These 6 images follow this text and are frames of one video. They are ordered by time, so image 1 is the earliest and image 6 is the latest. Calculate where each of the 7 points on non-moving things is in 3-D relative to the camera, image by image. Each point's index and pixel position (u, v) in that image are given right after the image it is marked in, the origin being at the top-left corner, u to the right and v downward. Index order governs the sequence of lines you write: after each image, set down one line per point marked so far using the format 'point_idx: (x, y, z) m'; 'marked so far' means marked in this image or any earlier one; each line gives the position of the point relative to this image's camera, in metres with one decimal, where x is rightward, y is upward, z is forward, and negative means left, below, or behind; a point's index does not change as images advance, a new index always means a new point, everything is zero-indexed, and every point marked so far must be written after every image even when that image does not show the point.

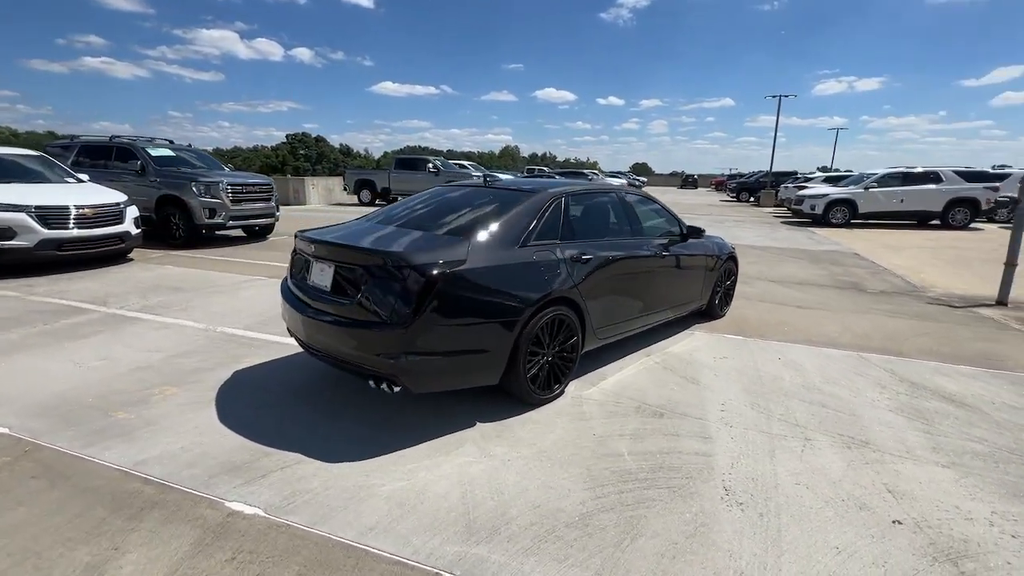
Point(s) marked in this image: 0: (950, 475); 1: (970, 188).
0: (+3.0, -1.3, +3.2) m
1: (+17.4, +3.8, +17.8) m
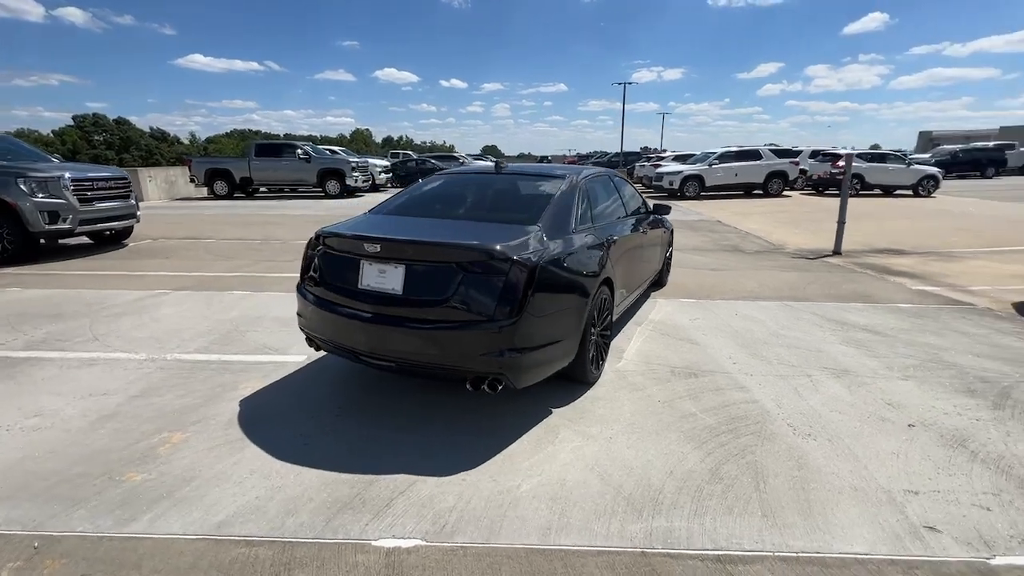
0: (+3.5, -0.8, +4.2) m
1: (+12.6, +5.9, +22.0) m
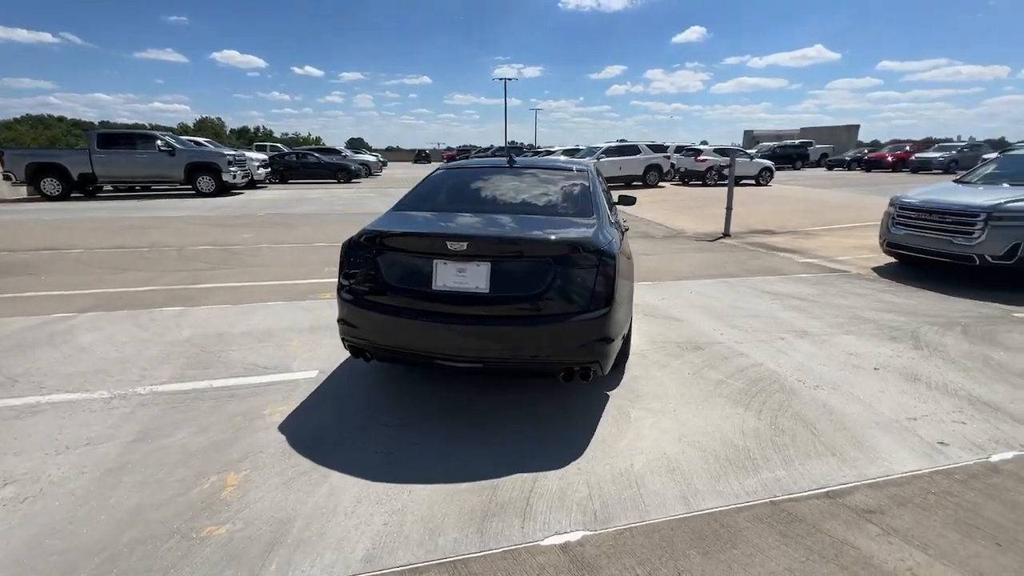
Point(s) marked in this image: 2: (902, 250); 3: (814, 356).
0: (+3.7, -0.5, +5.1) m
1: (+7.5, +6.9, +24.6) m
2: (+6.8, +0.7, +8.2) m
3: (+3.0, -0.7, +4.6) m
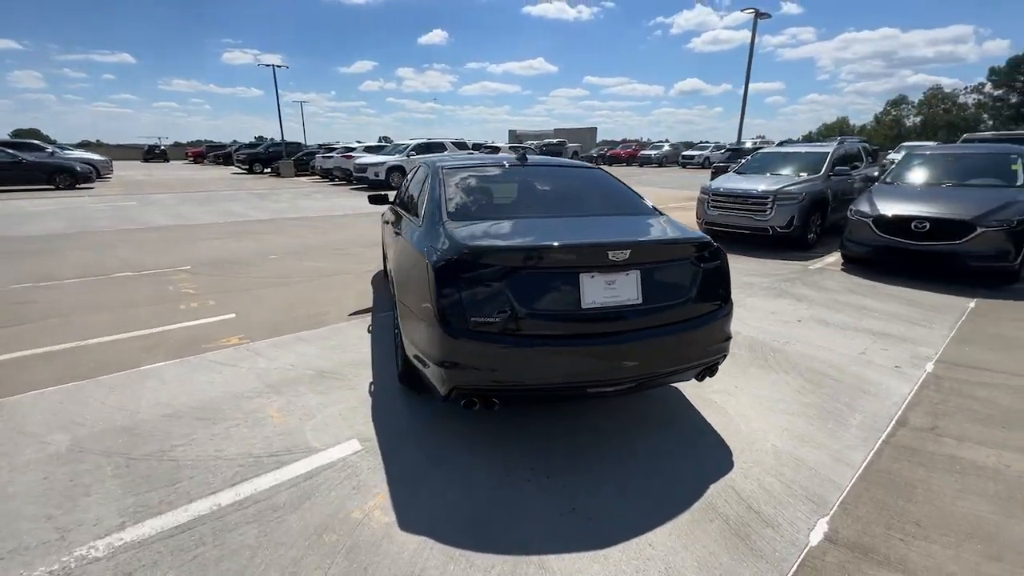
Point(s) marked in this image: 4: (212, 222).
0: (+3.3, -0.1, +6.4) m
1: (-2.8, +7.2, +25.2) m
2: (+4.5, +1.3, +10.4) m
3: (+2.9, -0.4, +5.5) m
4: (-7.4, +1.6, +11.6) m
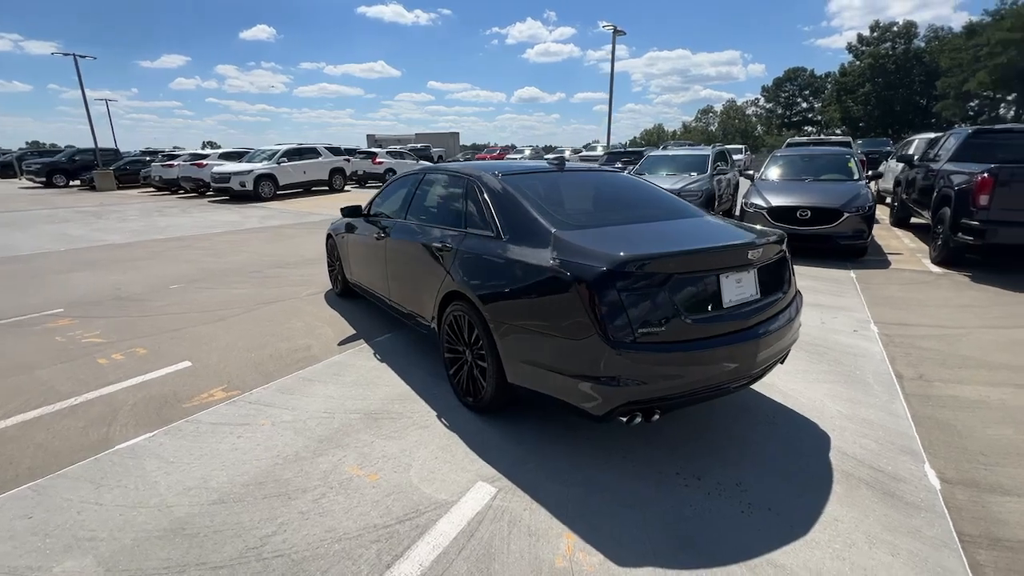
0: (+2.9, 0.0, +7.1) m
1: (-8.9, +6.4, +23.4) m
2: (+2.8, +1.5, +11.3) m
3: (+2.7, -0.2, +6.2) m
4: (-8.9, +0.7, +9.0) m
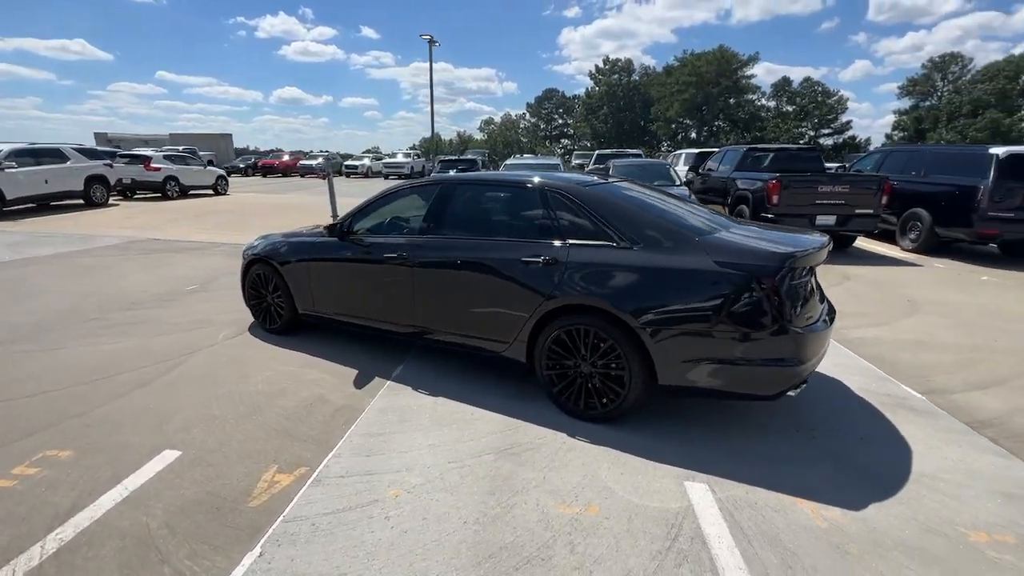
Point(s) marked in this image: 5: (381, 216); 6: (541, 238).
0: (+1.9, +0.1, +8.1) m
1: (-16.3, +4.7, +17.9) m
2: (-0.1, +1.5, +11.8) m
3: (+2.1, -0.1, +7.2) m
4: (-9.7, -0.4, +4.9) m
5: (-1.3, +0.7, +4.5) m
6: (+0.2, +0.4, +3.7) m
